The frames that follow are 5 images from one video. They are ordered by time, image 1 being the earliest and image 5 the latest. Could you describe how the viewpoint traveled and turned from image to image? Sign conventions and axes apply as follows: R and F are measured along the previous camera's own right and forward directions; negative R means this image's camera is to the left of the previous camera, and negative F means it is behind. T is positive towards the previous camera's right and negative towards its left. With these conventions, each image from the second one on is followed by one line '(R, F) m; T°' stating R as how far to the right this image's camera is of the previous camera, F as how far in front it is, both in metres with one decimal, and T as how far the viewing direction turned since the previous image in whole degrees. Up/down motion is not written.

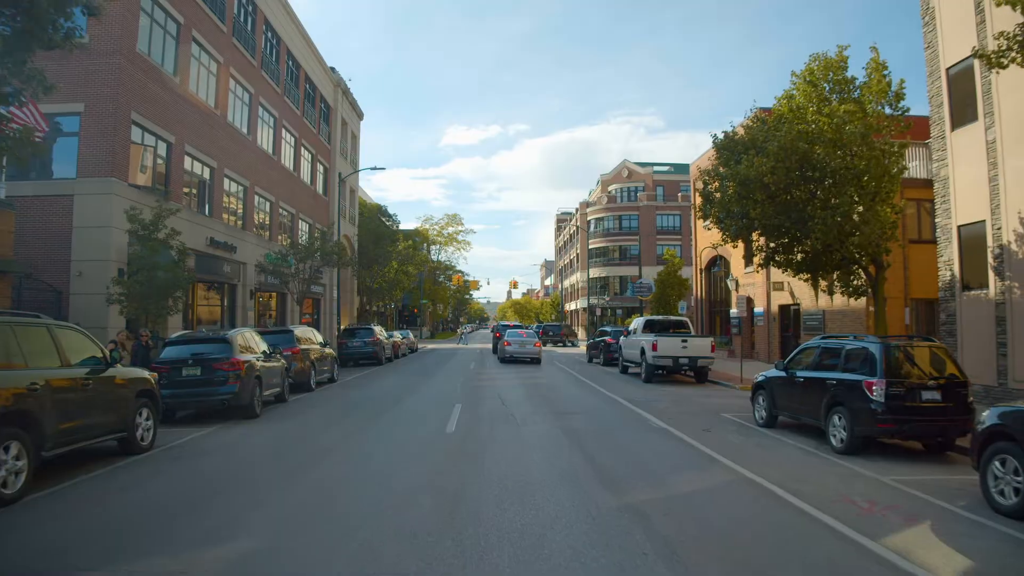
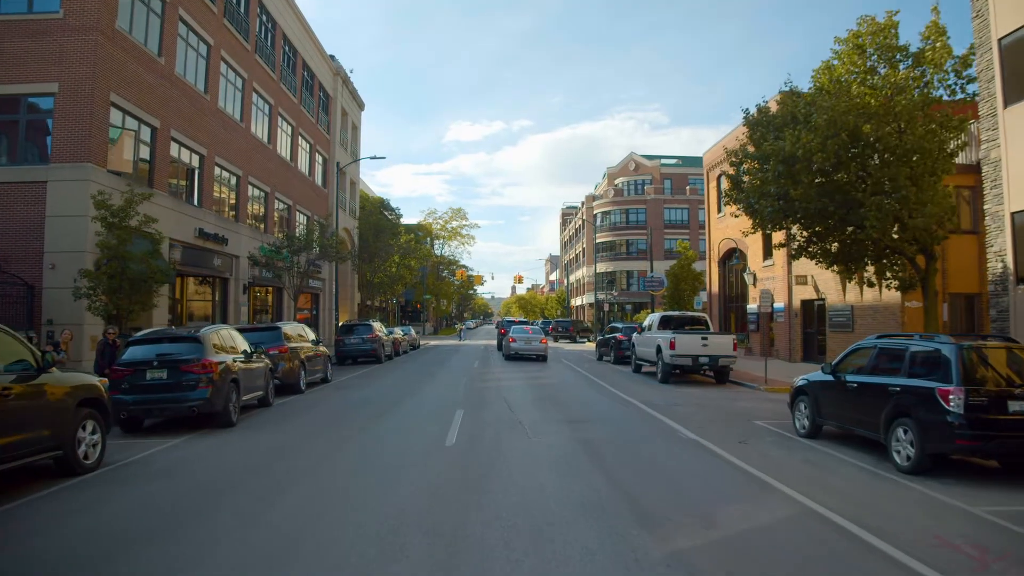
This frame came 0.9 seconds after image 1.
(-0.1, +1.4) m; 0°
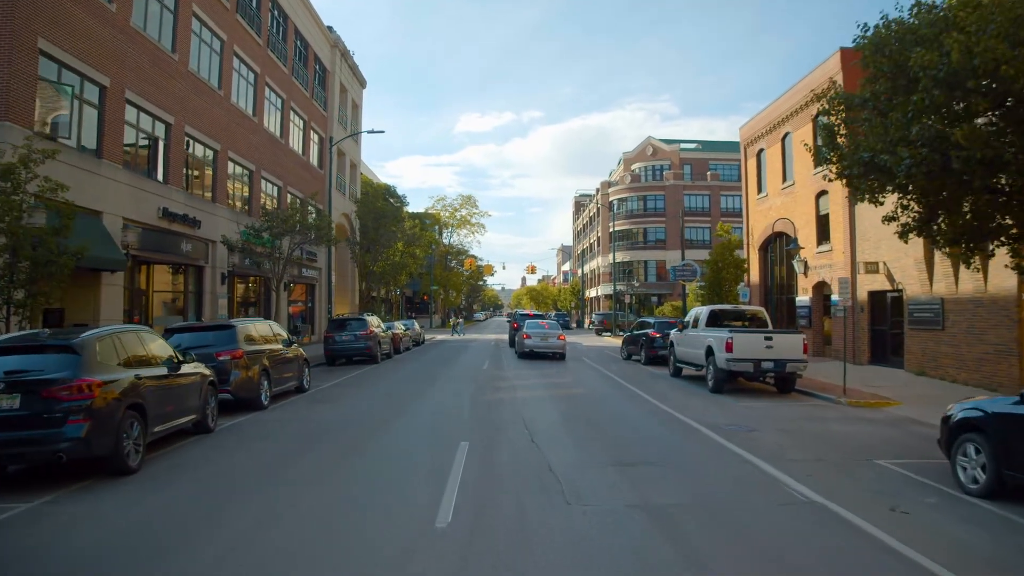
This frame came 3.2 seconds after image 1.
(-0.2, +3.6) m; -1°
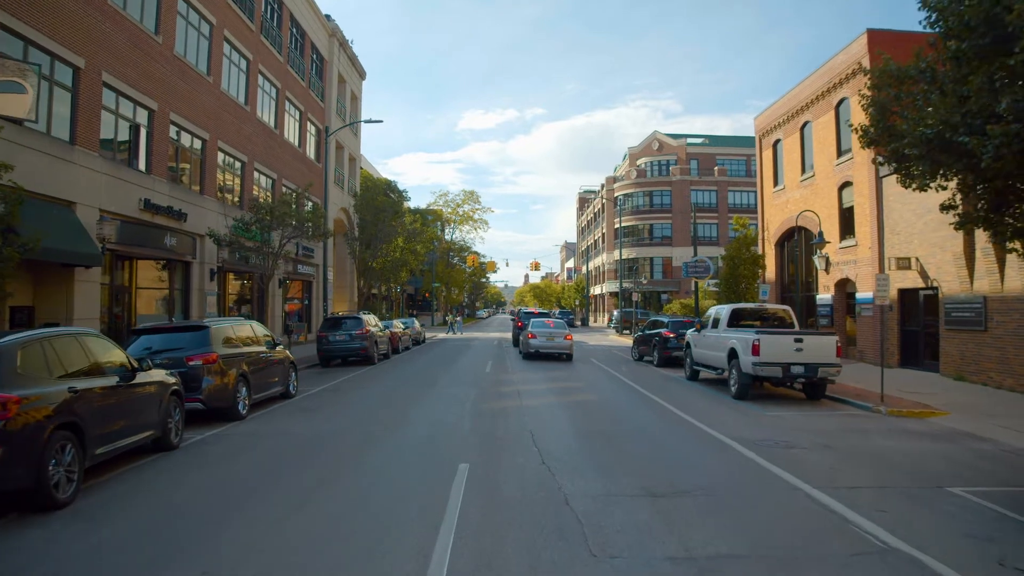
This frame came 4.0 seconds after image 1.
(-0.1, +1.3) m; 0°
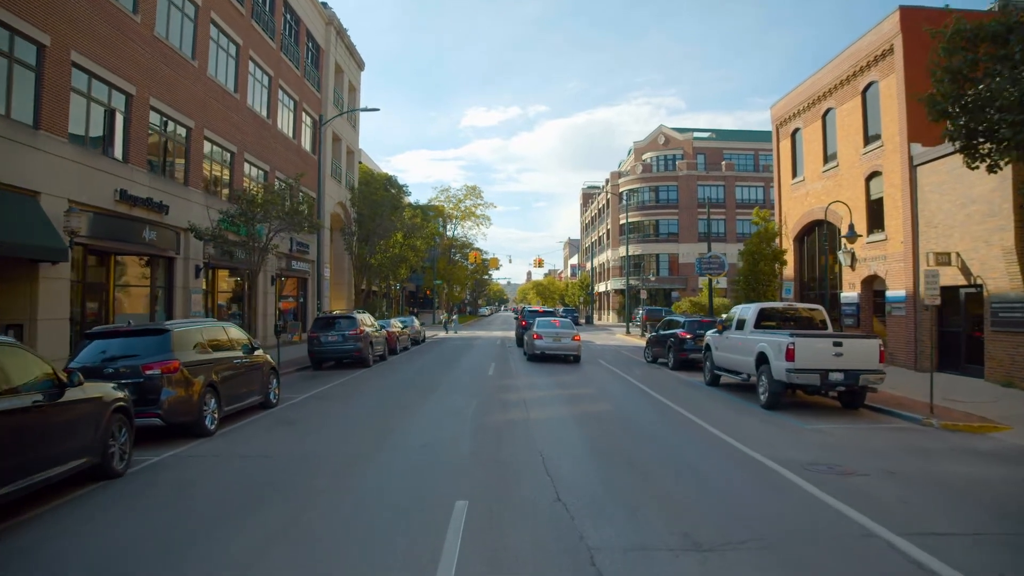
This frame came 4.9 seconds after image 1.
(-0.1, +1.5) m; 0°
